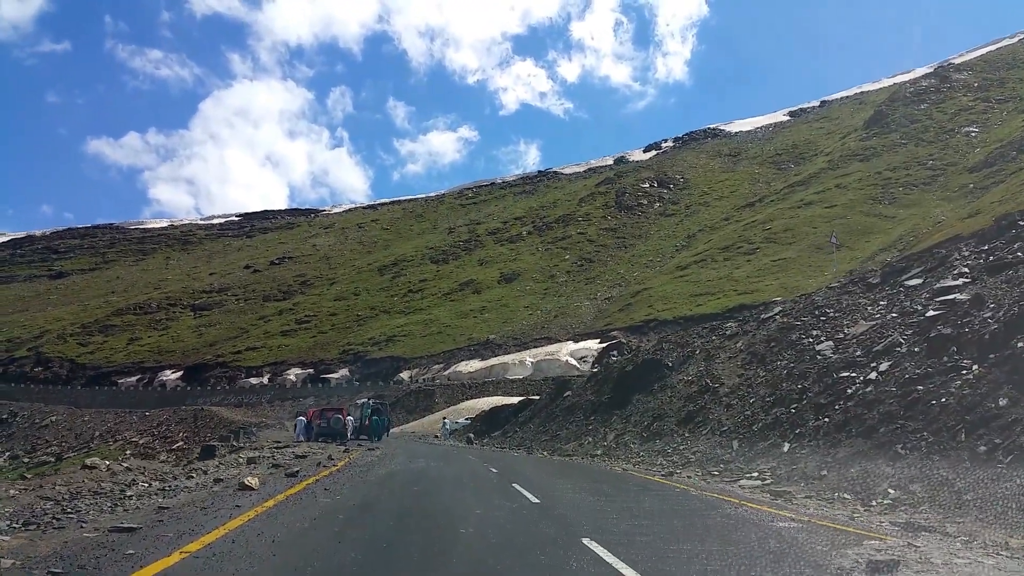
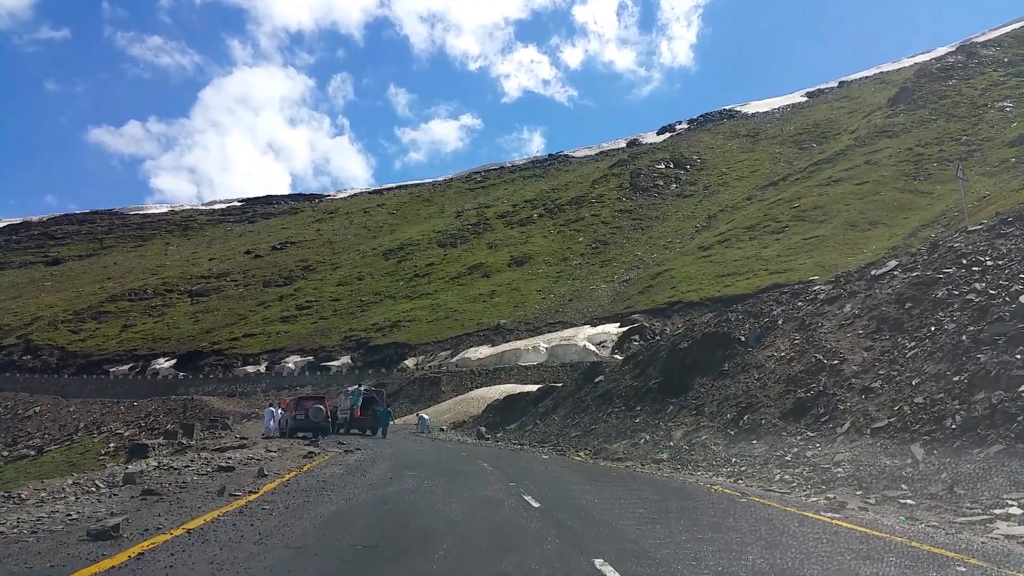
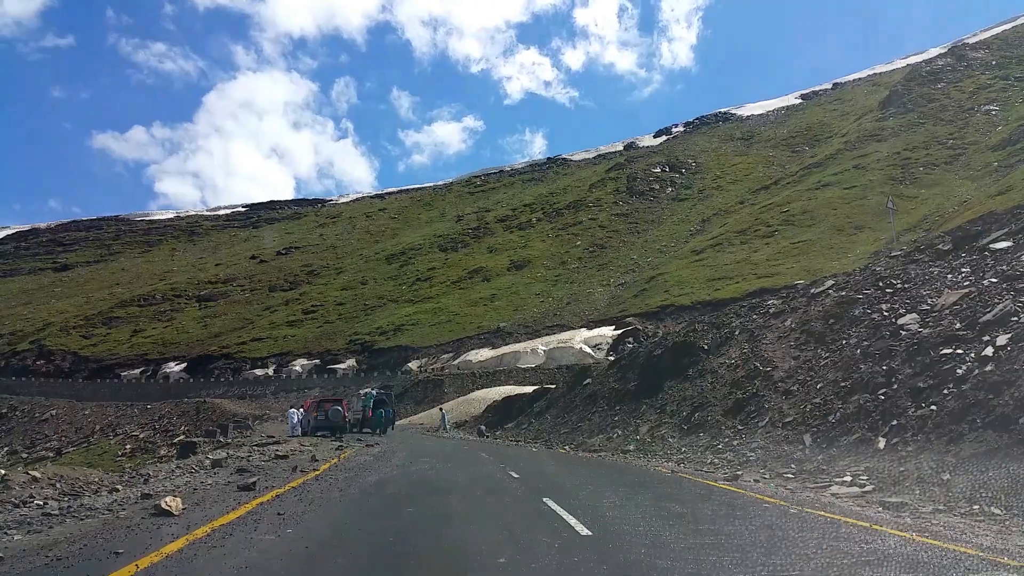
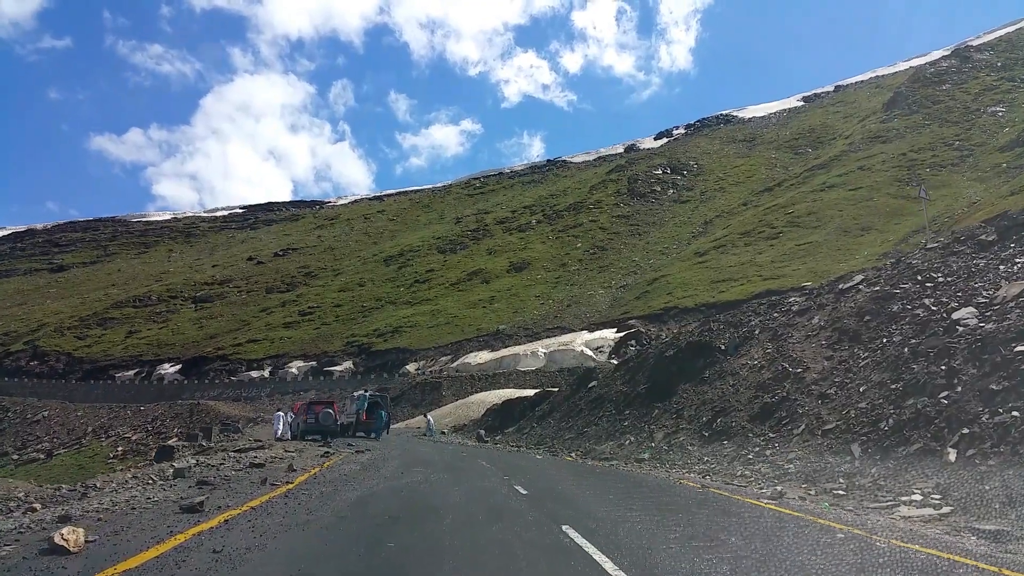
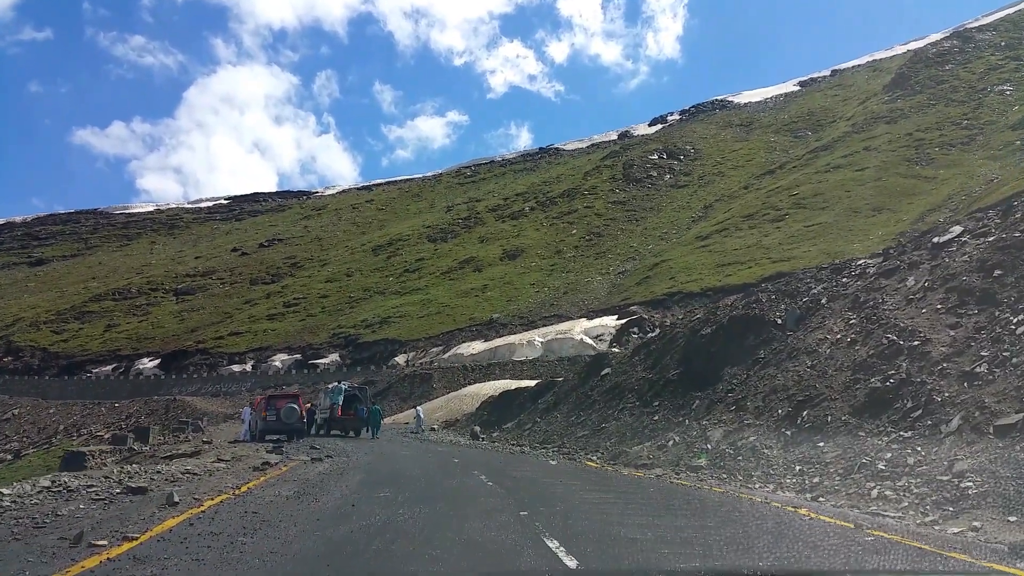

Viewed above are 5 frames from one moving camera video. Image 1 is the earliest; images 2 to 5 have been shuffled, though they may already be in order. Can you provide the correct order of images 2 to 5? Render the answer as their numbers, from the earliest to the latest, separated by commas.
3, 4, 2, 5
